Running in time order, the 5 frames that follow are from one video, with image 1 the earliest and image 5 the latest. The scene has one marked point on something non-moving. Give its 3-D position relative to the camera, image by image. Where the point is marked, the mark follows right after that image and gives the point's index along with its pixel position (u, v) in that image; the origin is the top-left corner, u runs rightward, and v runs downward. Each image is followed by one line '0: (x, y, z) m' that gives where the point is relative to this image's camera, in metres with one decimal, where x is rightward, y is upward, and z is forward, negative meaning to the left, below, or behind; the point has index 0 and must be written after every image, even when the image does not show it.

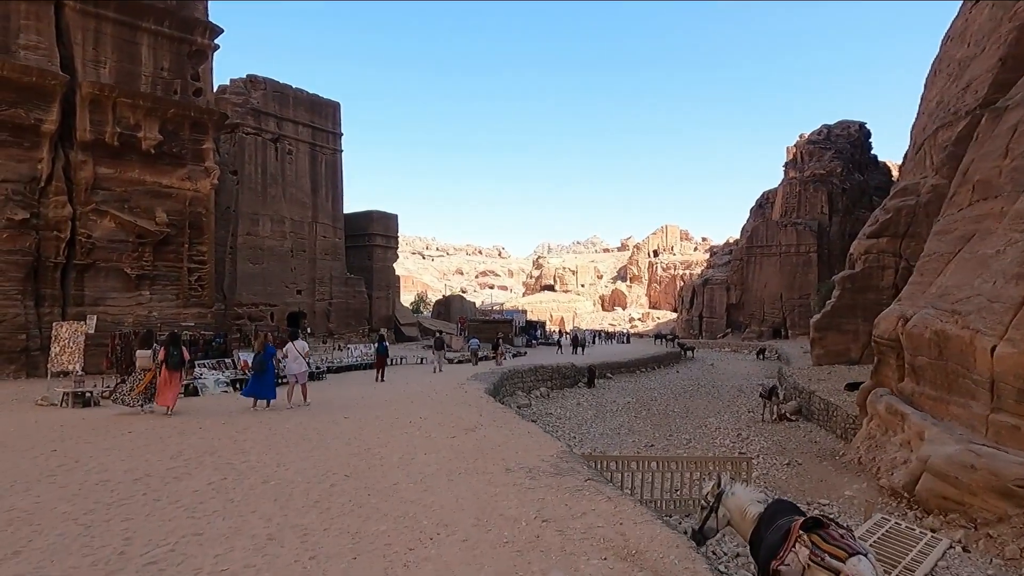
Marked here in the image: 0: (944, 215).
0: (+6.9, +1.2, +10.3) m
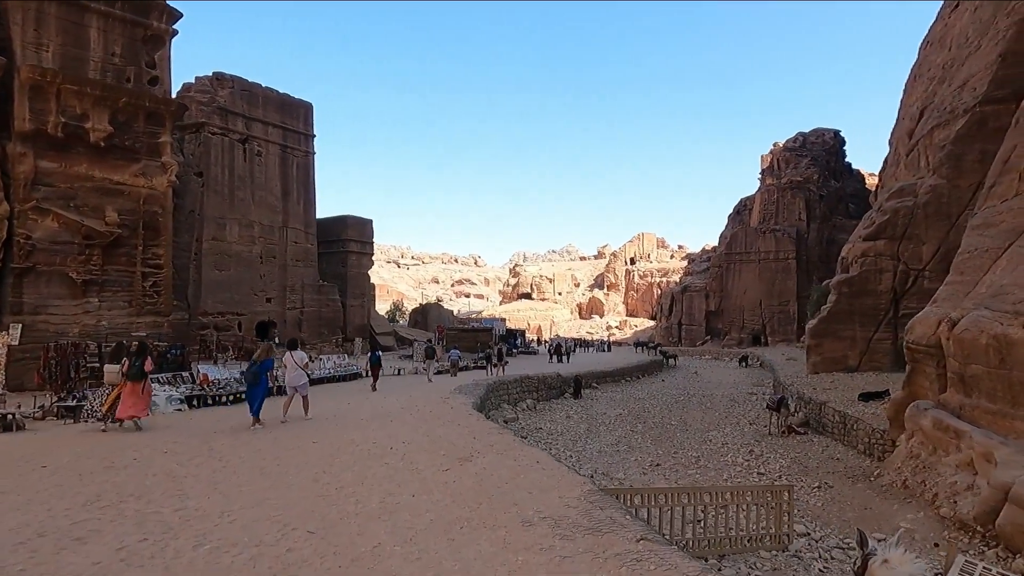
0: (+6.8, +1.1, +9.3) m
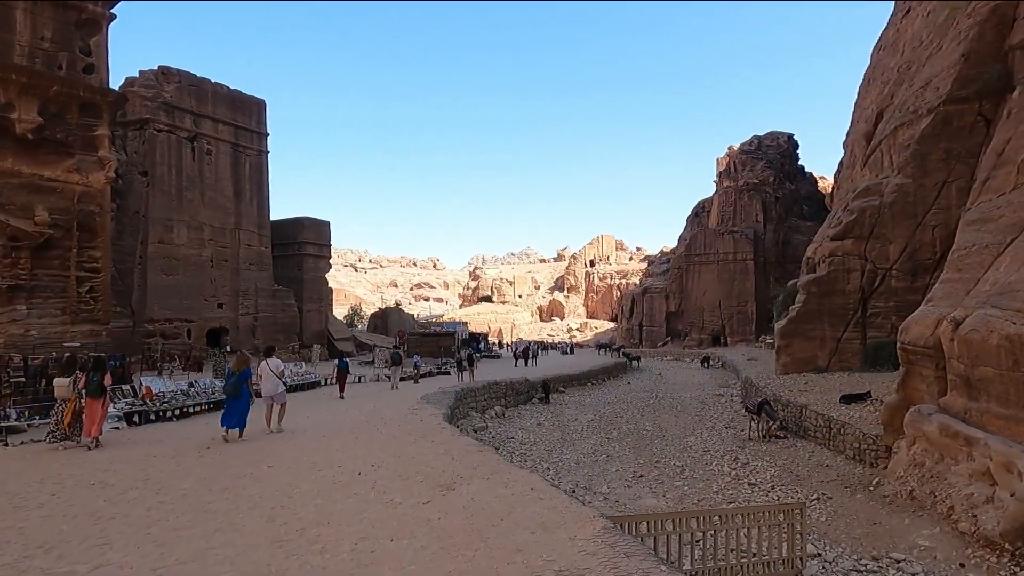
0: (+6.4, +1.2, +9.0) m
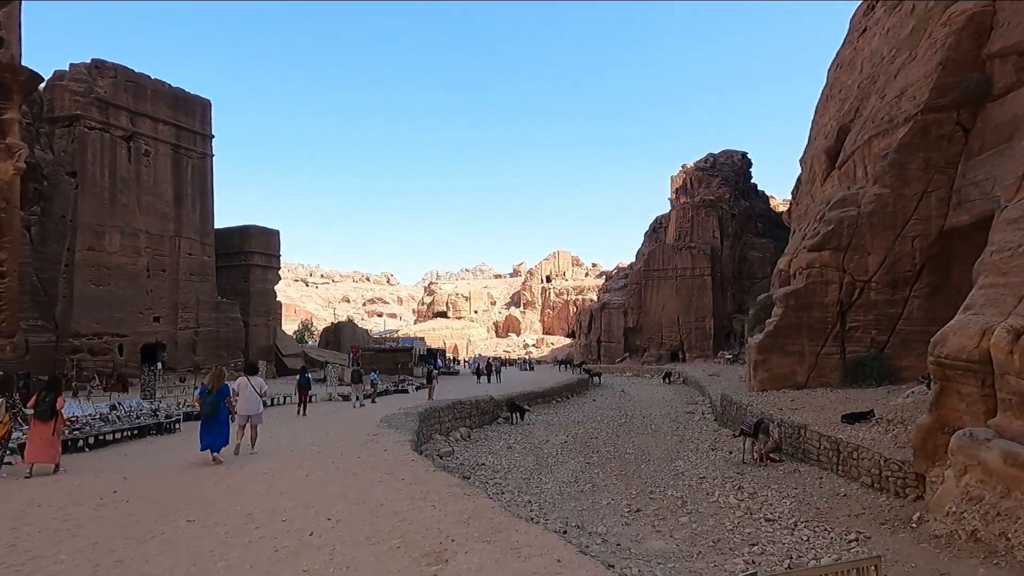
0: (+6.2, +1.1, +8.1) m
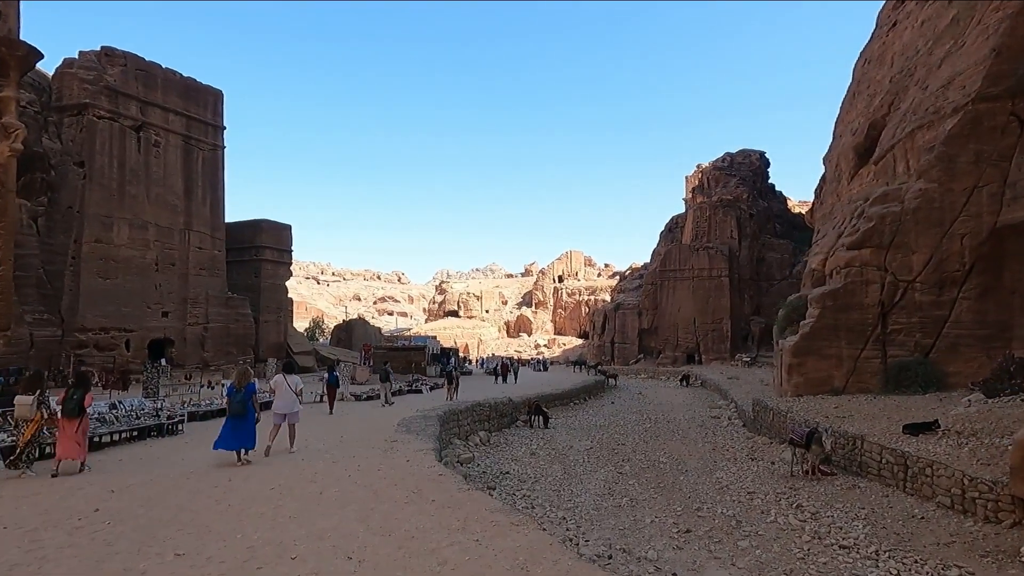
0: (+6.7, +1.1, +7.0) m
